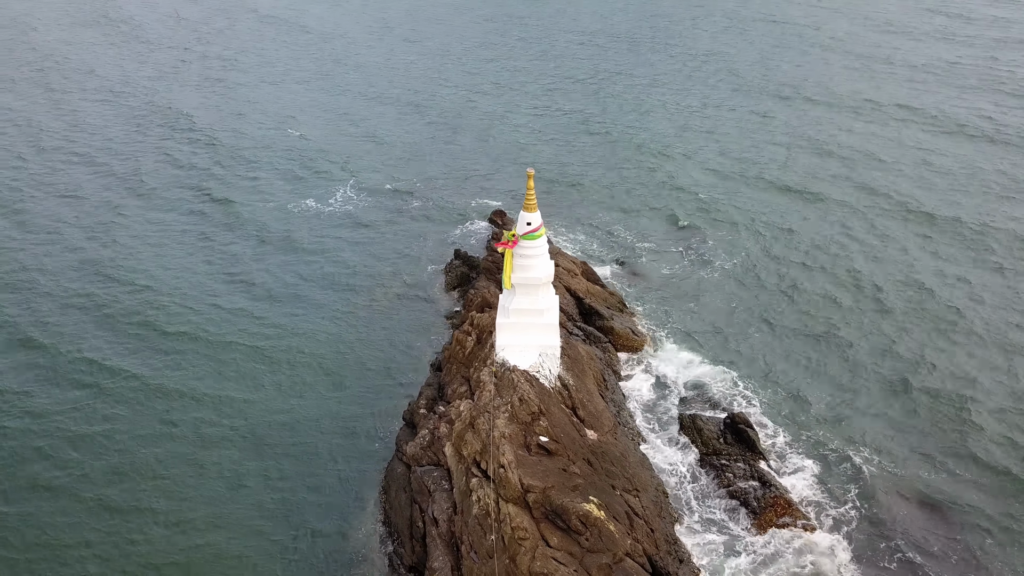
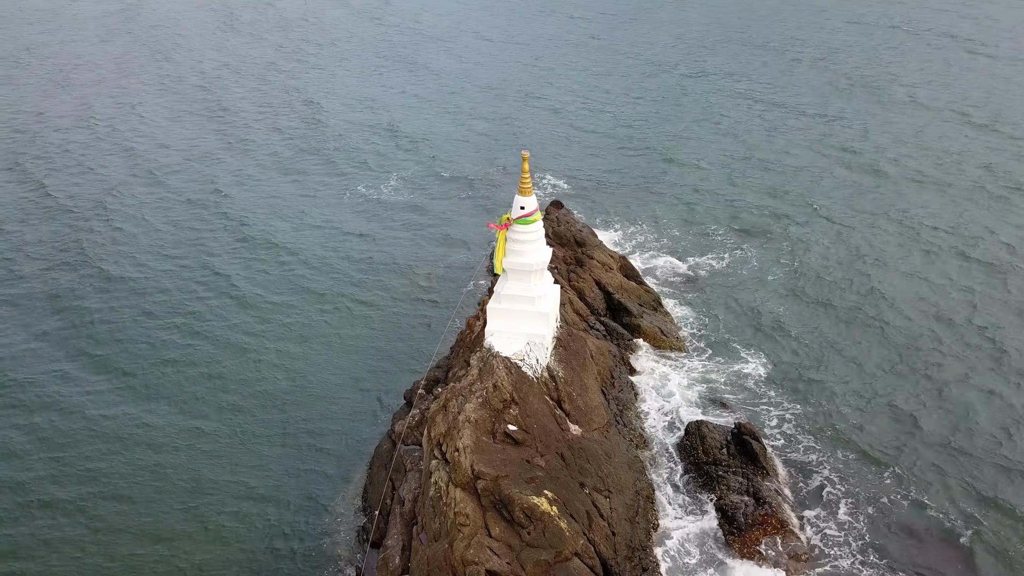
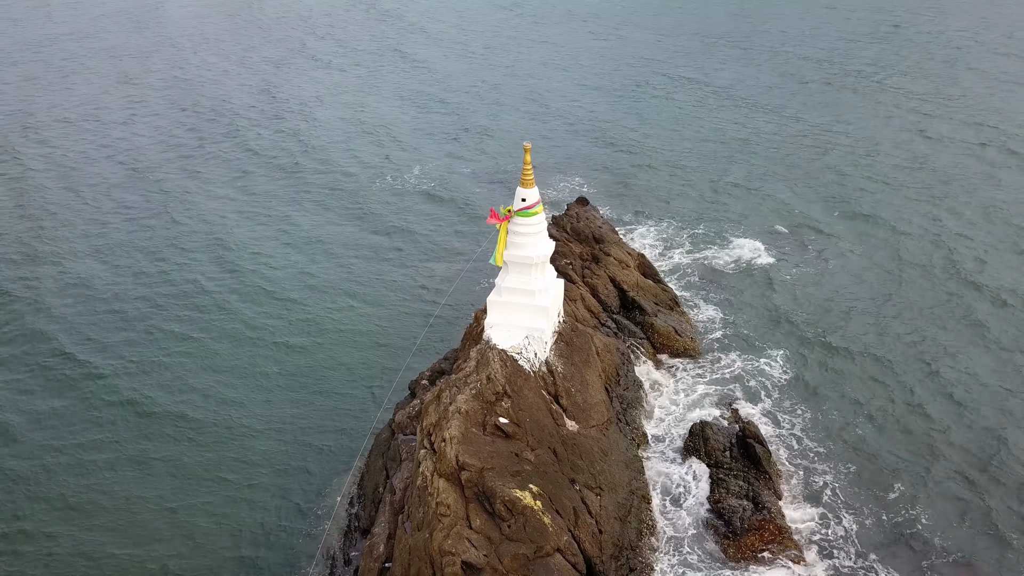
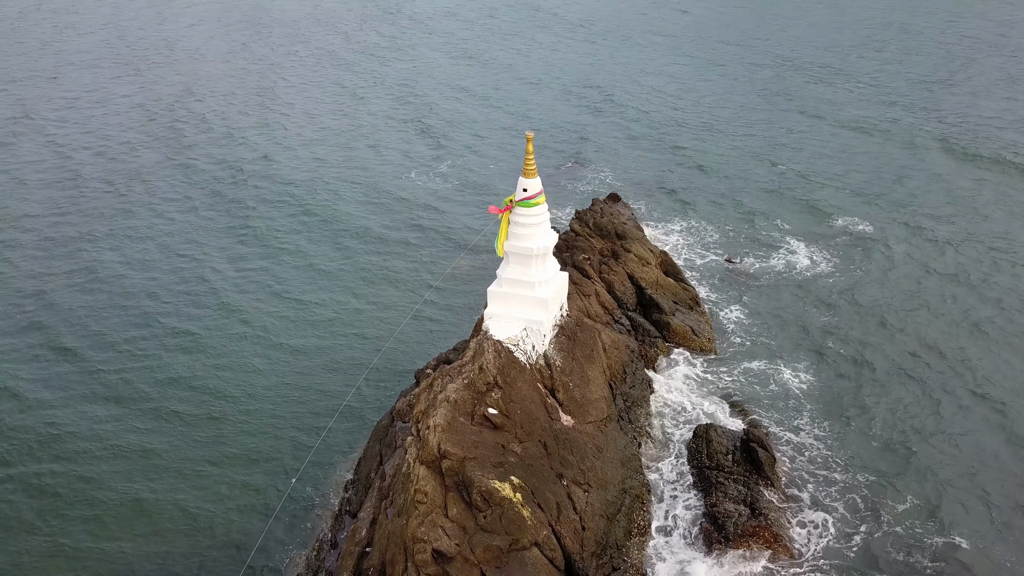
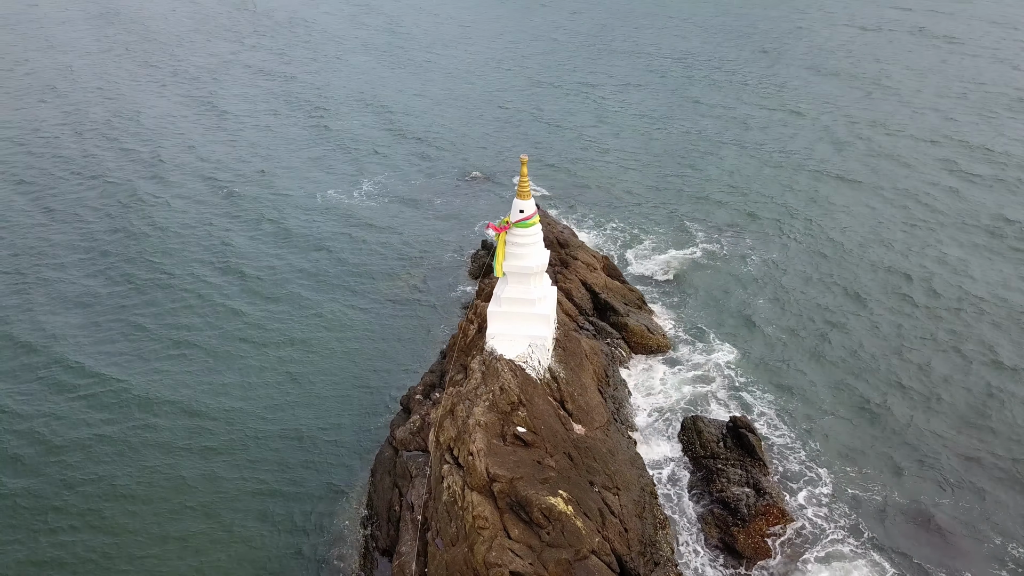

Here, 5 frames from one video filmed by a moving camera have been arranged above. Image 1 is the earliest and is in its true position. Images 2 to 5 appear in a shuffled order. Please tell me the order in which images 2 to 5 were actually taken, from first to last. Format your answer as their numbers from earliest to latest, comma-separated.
5, 2, 3, 4
